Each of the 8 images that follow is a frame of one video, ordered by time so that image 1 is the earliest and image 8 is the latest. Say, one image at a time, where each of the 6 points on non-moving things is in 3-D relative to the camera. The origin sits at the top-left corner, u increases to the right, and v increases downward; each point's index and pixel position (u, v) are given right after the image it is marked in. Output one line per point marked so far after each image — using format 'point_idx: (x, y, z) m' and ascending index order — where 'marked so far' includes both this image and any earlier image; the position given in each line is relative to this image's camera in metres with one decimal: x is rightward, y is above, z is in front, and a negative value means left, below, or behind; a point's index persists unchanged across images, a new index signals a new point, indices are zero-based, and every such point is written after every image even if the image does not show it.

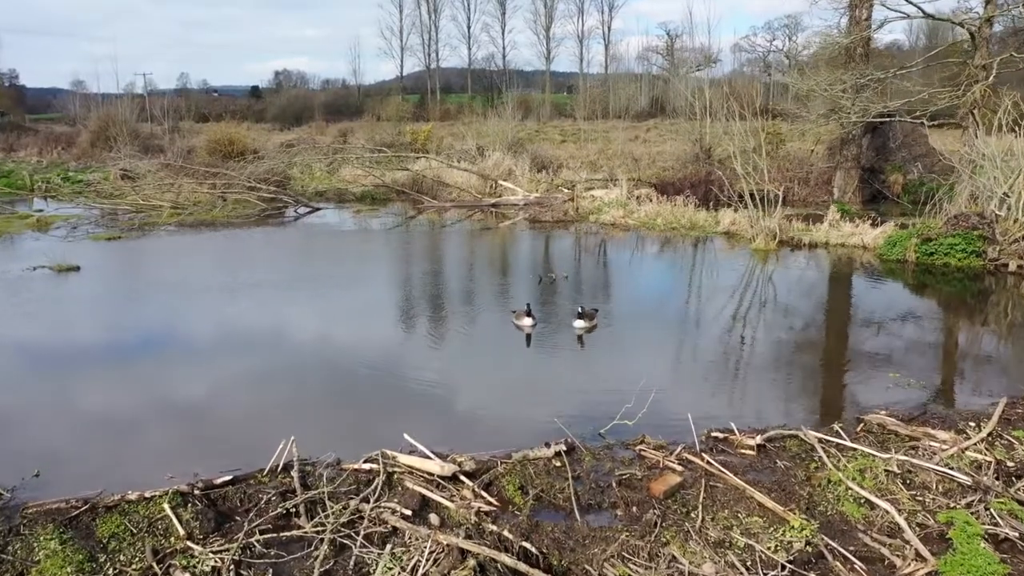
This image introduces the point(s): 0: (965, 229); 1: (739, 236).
0: (+8.3, +1.0, +14.4) m
1: (+5.4, +1.2, +18.7) m
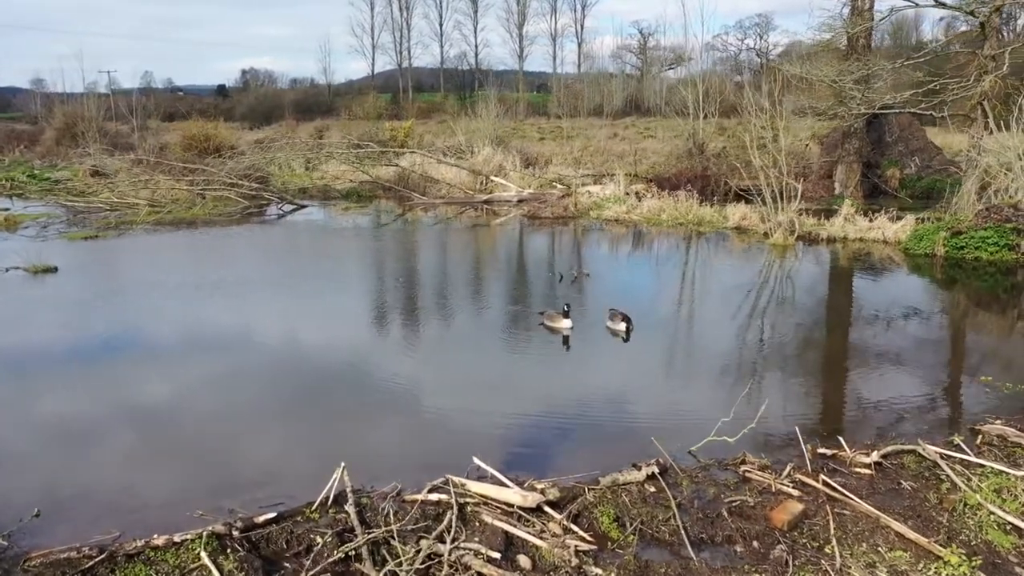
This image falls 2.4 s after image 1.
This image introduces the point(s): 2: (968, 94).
0: (+8.4, +1.1, +14.0) m
1: (+5.3, +1.2, +18.1) m
2: (+9.5, +4.1, +17.1) m
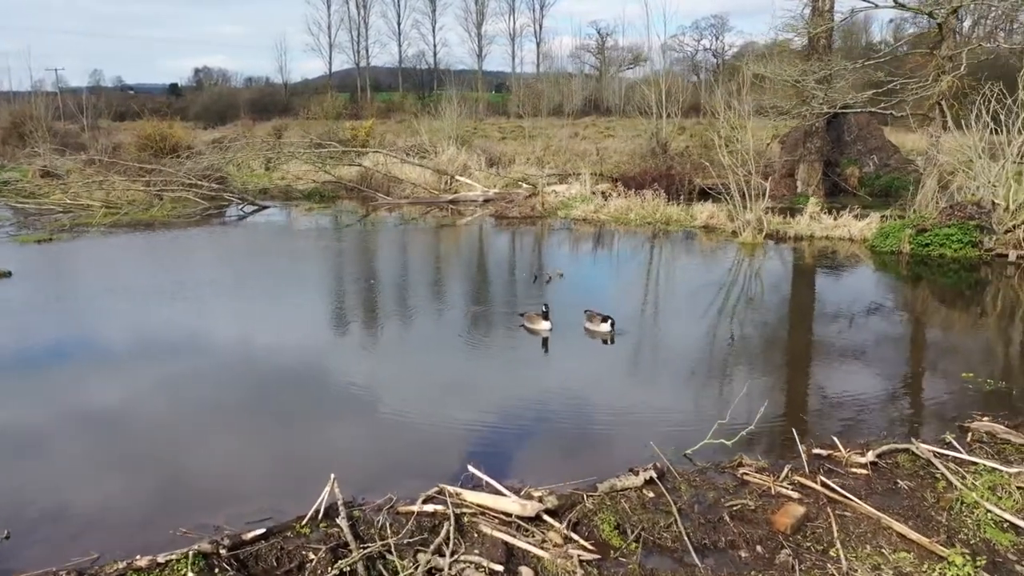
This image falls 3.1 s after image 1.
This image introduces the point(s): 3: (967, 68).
0: (+7.9, +1.2, +14.2) m
1: (+4.6, +1.3, +18.2) m
2: (+8.8, +4.2, +17.4) m
3: (+9.7, +4.7, +17.5) m
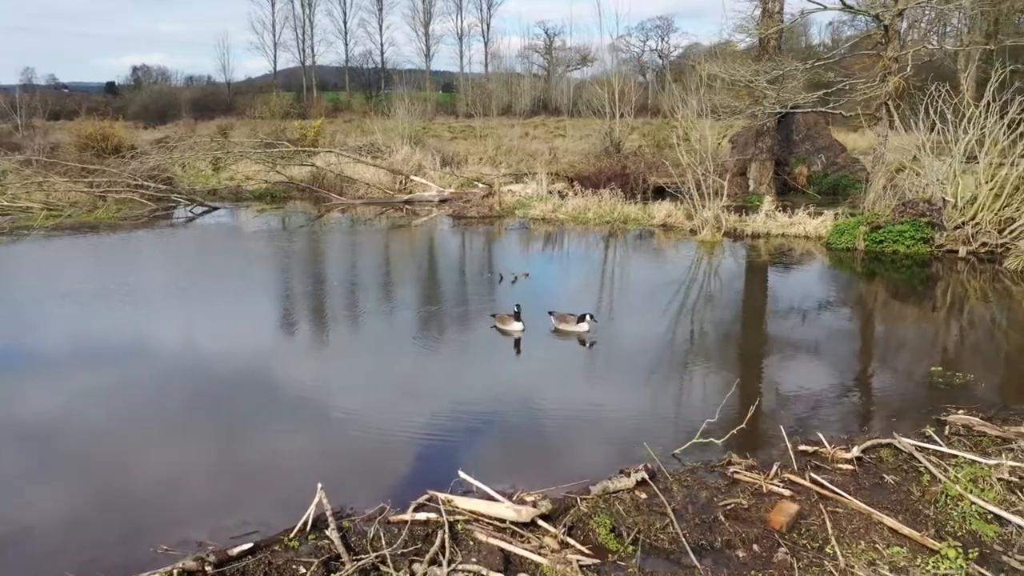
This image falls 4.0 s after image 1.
0: (+7.2, +1.3, +14.6) m
1: (+3.7, +1.3, +18.4) m
2: (+7.9, +4.3, +17.8) m
3: (+8.8, +4.8, +18.0) m
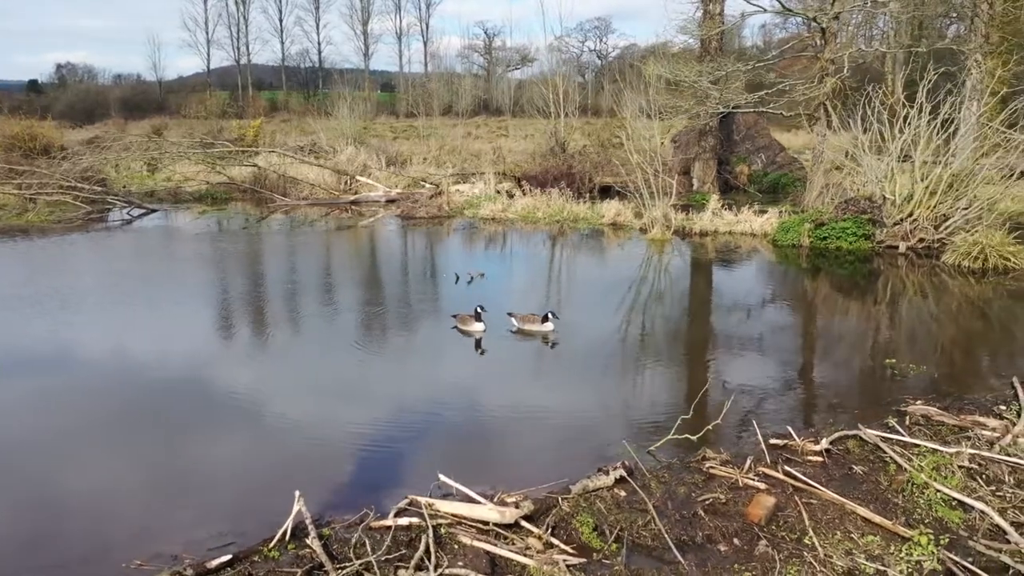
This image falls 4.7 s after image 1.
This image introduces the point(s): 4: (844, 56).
0: (+6.3, +1.4, +15.1) m
1: (+2.5, +1.4, +18.6) m
2: (+6.8, +4.4, +18.3) m
3: (+7.6, +4.9, +18.5) m
4: (+7.2, +5.0, +17.6) m
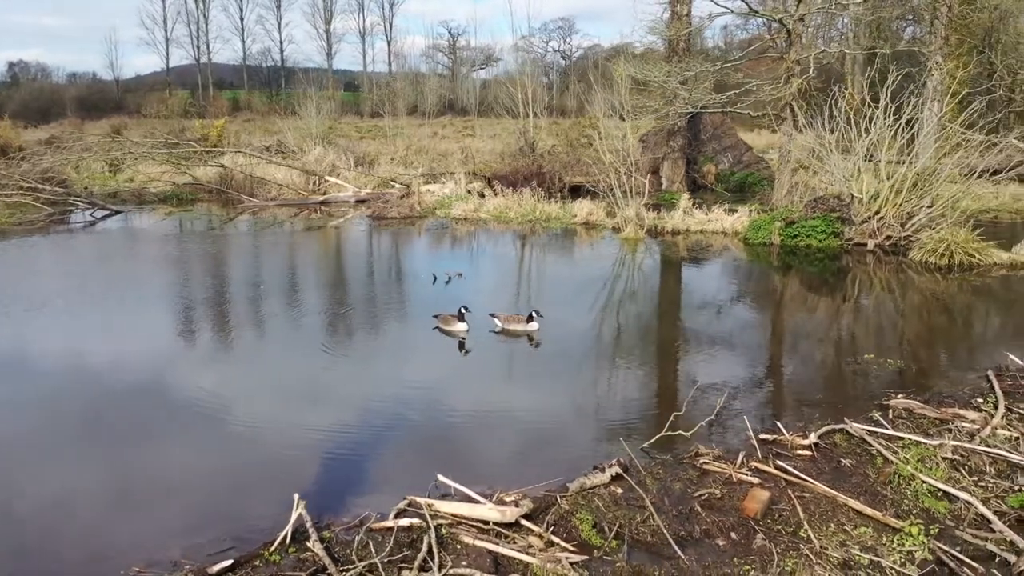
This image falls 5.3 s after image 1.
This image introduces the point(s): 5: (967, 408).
0: (+5.8, +1.4, +15.3) m
1: (+1.9, +1.4, +18.7) m
2: (+6.1, +4.4, +18.6) m
3: (+6.9, +5.0, +18.9) m
4: (+6.5, +5.1, +17.9) m
5: (+3.3, -0.9, +5.9) m
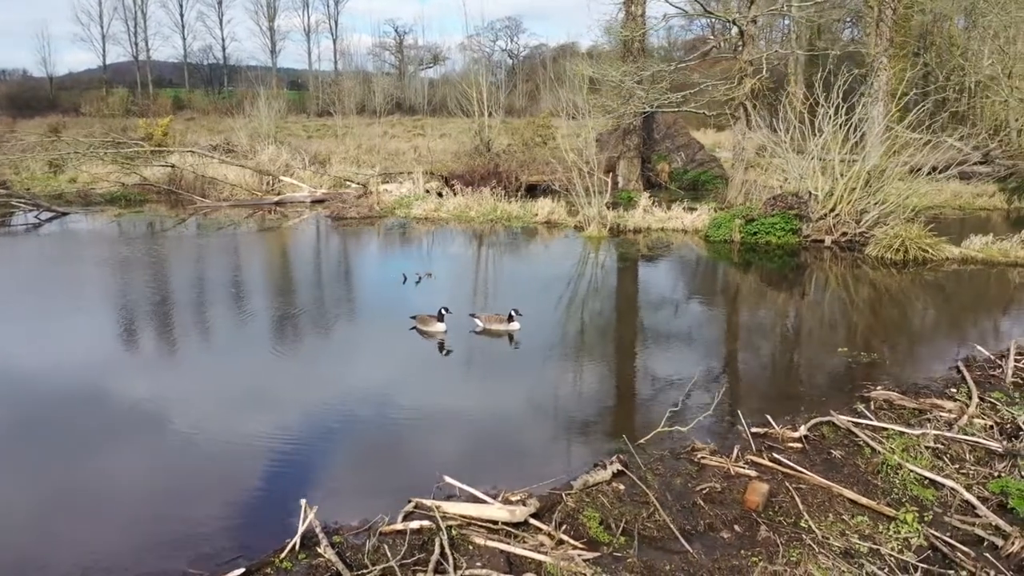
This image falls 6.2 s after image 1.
0: (+5.1, +1.5, +15.7) m
1: (+1.0, +1.4, +18.8) m
2: (+5.2, +4.5, +18.9) m
3: (+6.0, +5.1, +19.3) m
4: (+5.6, +5.2, +18.3) m
5: (+3.2, -0.8, +6.1) m
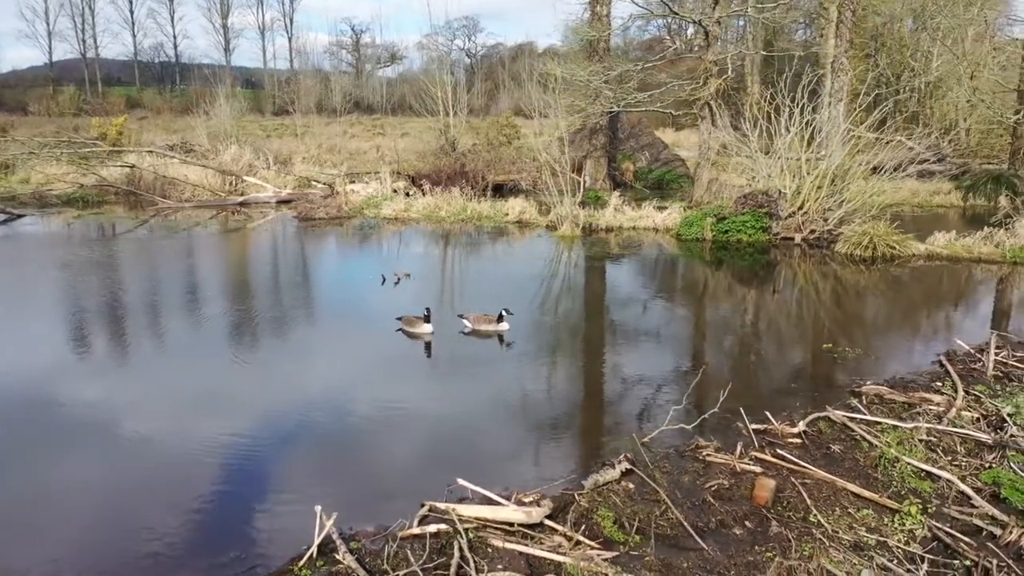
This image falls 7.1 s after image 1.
0: (+4.6, +1.6, +15.9) m
1: (+0.3, +1.5, +18.8) m
2: (+4.4, +4.6, +19.2) m
3: (+5.2, +5.2, +19.5) m
4: (+4.9, +5.2, +18.5) m
5: (+3.2, -0.8, +6.3) m
